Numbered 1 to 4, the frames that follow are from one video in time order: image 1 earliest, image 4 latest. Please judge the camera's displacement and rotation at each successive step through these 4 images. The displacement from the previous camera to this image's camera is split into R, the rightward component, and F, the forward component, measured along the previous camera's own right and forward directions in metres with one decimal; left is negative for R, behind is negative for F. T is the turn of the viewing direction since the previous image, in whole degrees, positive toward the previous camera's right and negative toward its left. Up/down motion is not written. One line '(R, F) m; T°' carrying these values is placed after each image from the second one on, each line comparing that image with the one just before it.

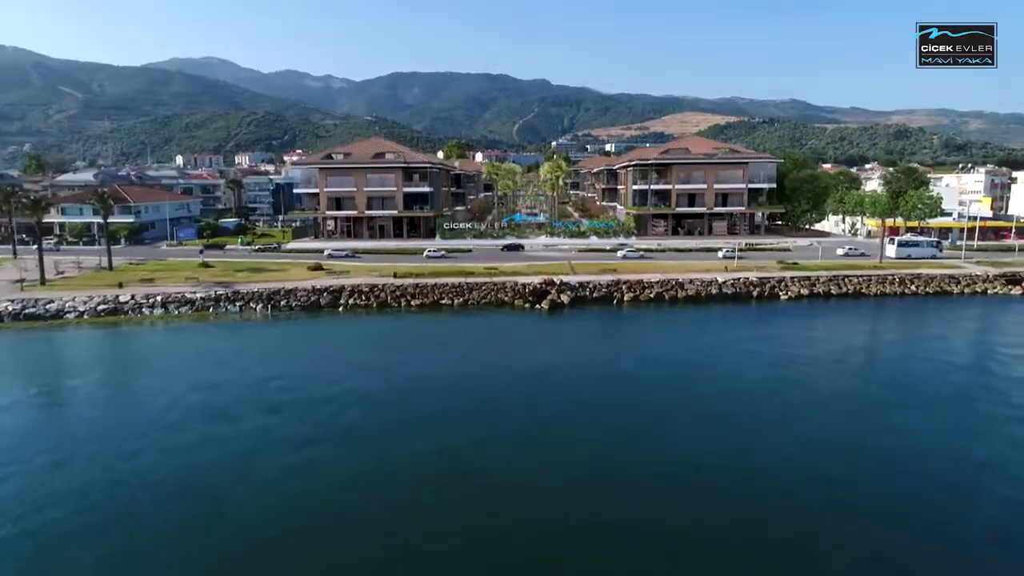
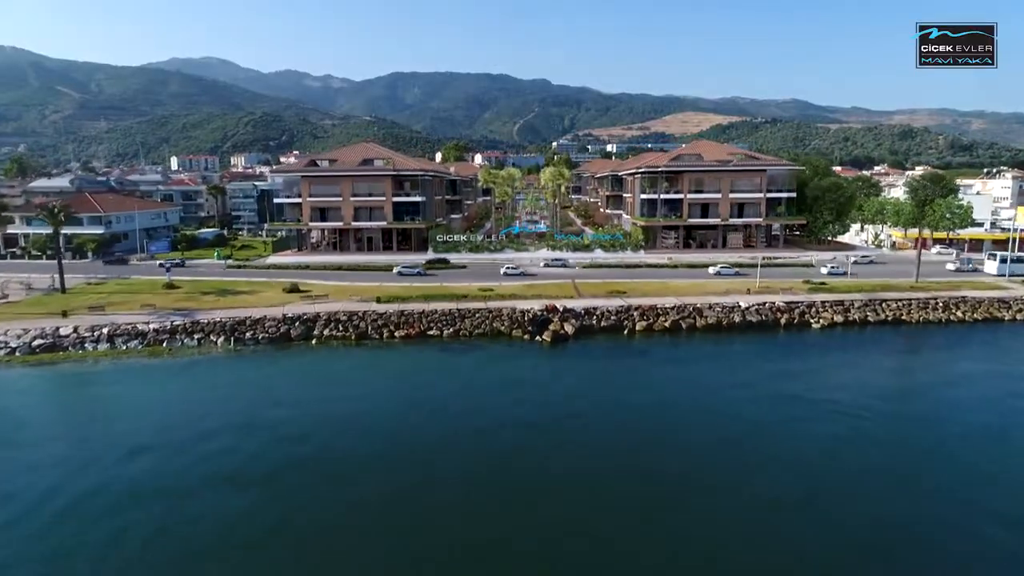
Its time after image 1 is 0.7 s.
(+0.2, +7.1) m; 0°
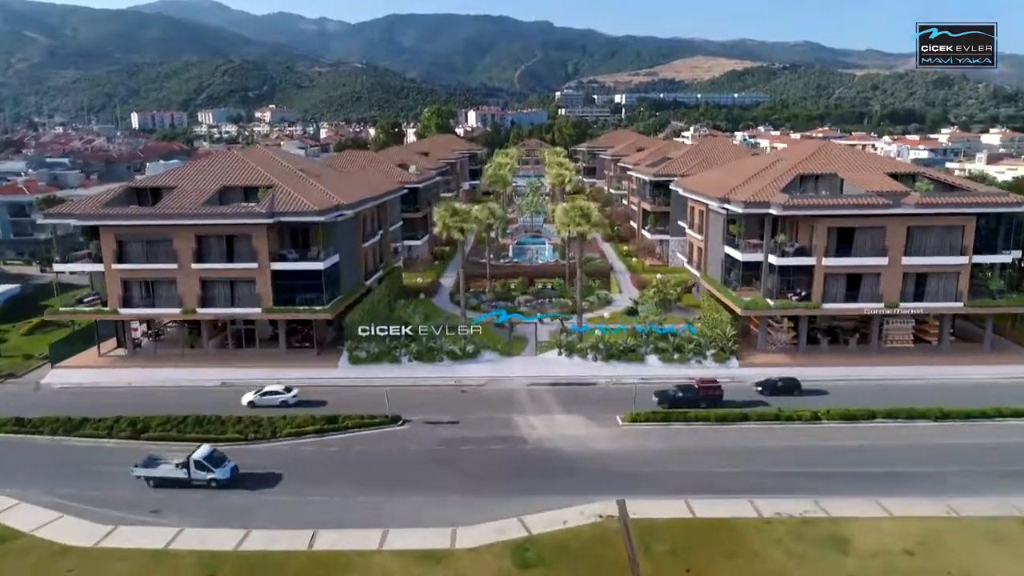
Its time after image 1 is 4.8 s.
(+1.3, +40.3) m; 0°
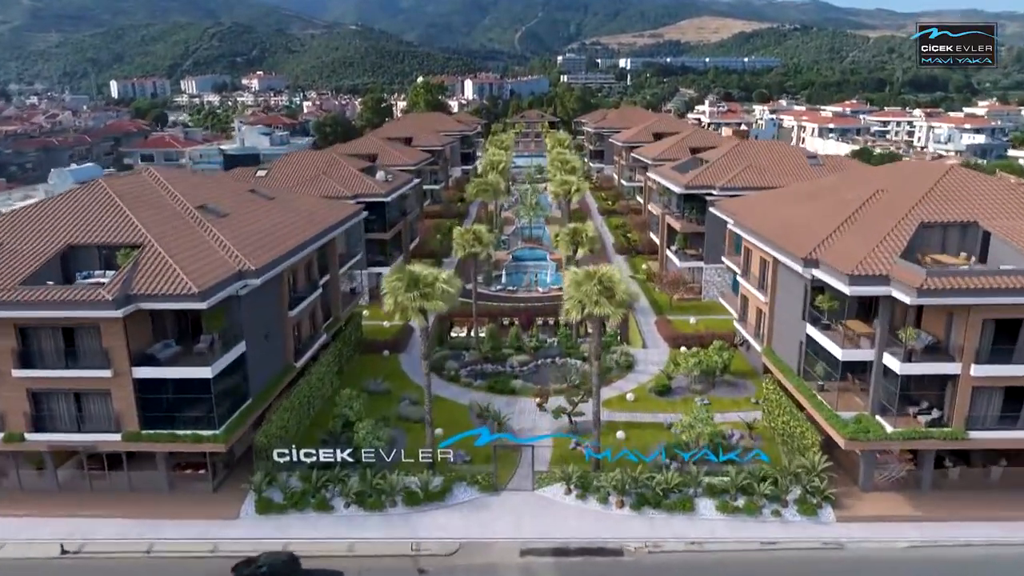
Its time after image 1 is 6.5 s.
(+0.7, +16.1) m; 0°
